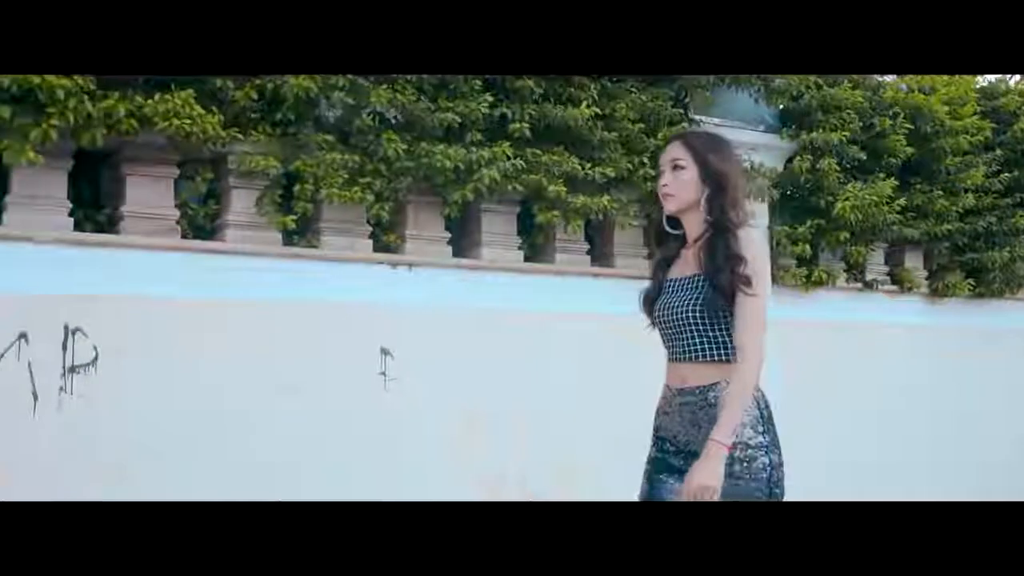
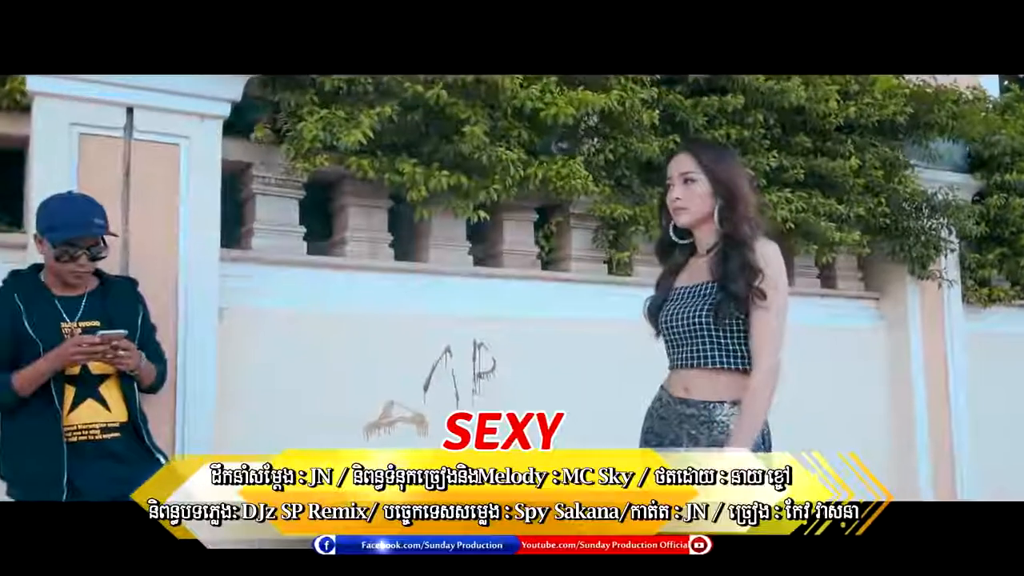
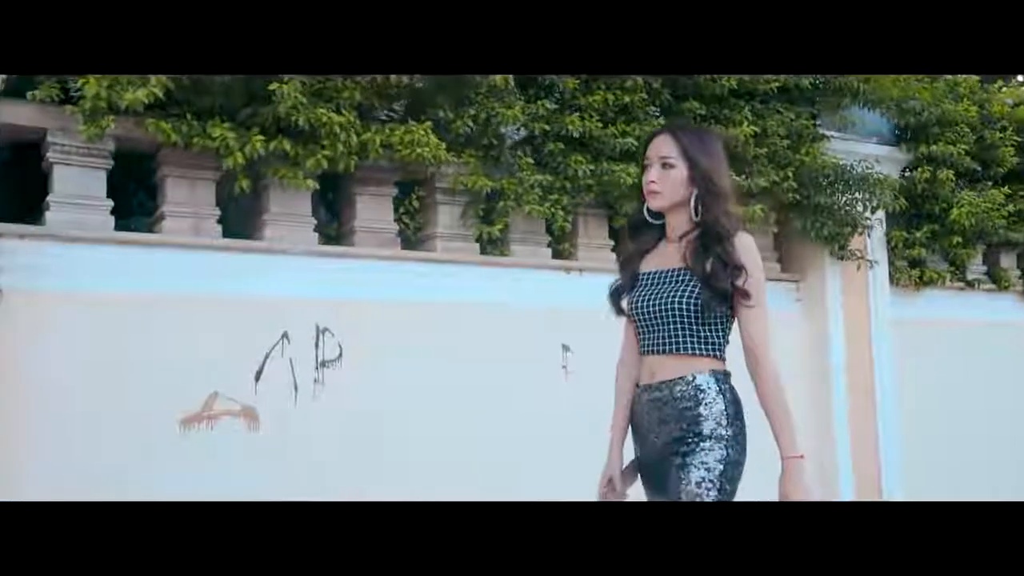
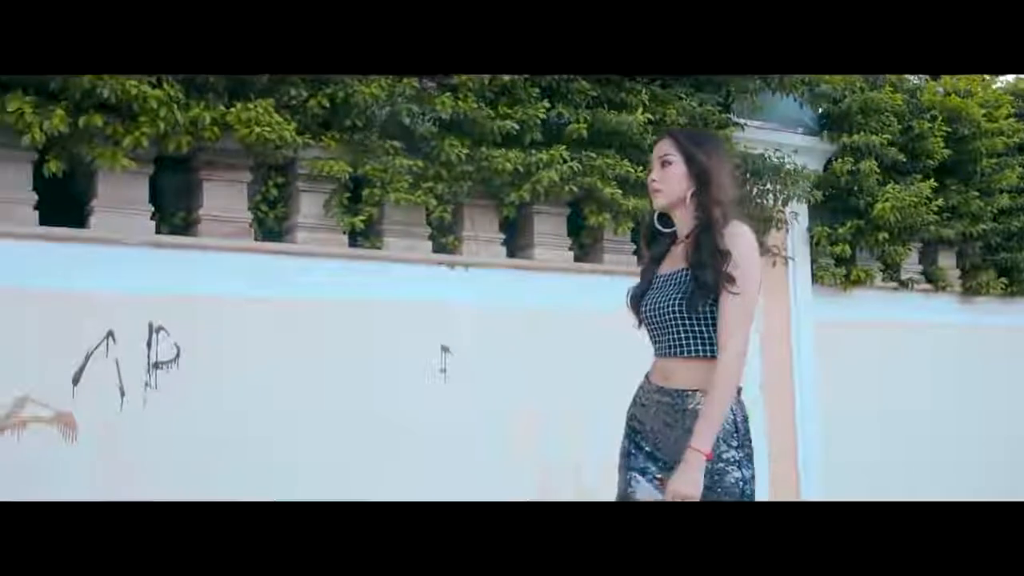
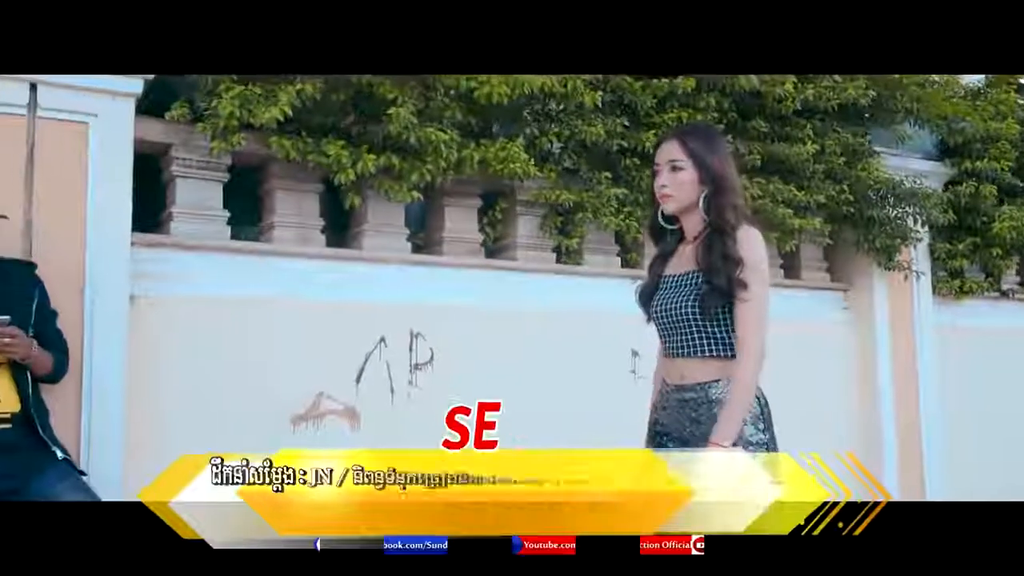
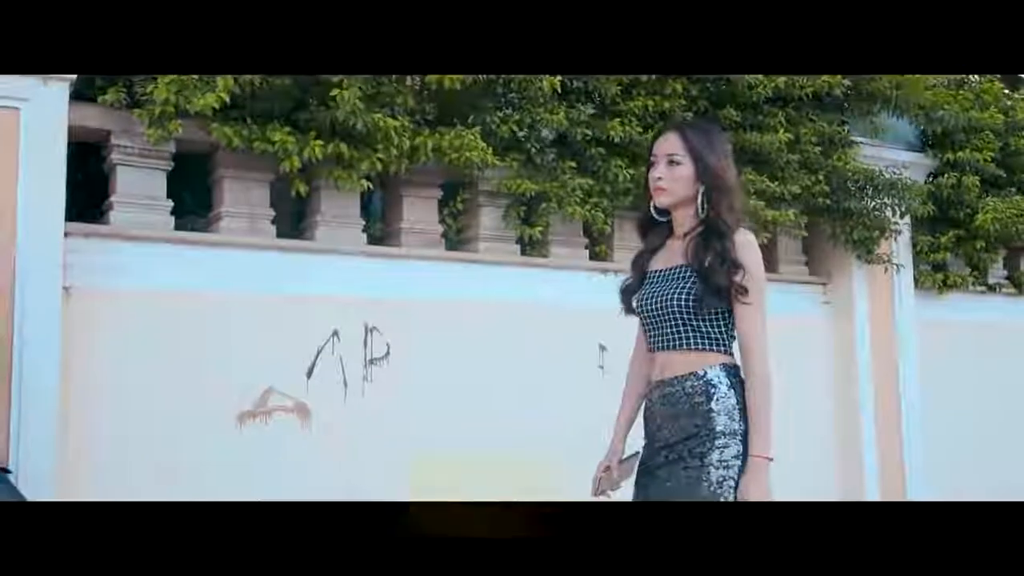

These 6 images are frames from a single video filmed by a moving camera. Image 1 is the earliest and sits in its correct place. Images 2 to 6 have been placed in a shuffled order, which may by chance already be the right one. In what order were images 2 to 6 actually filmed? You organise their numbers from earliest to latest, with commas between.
4, 3, 6, 5, 2
